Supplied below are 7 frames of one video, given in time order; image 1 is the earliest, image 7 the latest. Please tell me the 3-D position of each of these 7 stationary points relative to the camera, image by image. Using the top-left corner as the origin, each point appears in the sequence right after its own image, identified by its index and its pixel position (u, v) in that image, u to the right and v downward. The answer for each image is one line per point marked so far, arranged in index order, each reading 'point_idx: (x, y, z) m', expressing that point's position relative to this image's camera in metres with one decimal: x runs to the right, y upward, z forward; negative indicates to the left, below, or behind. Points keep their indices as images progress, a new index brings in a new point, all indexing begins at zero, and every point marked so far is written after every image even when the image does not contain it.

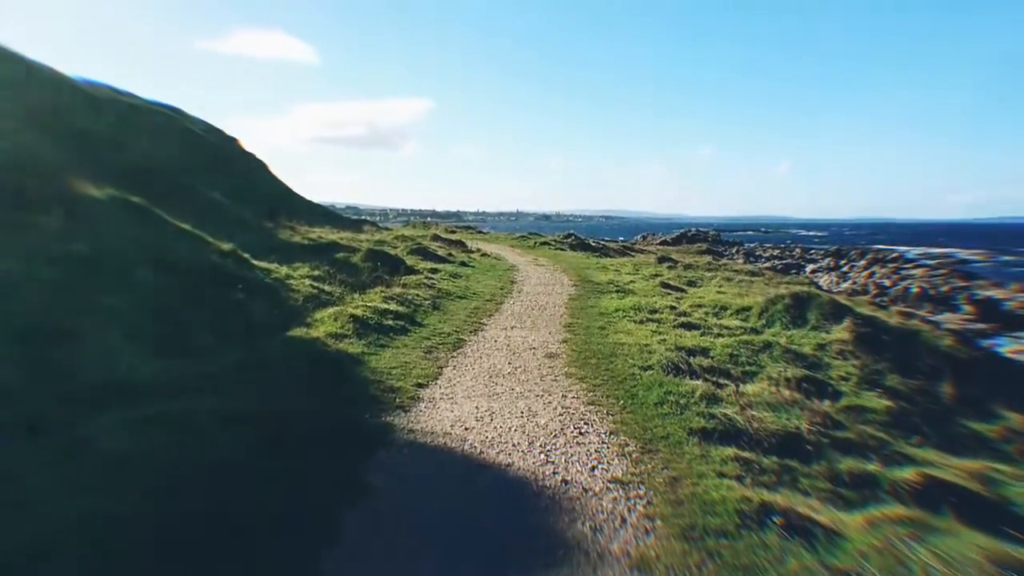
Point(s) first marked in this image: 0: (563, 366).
0: (+0.8, -1.3, +12.4) m
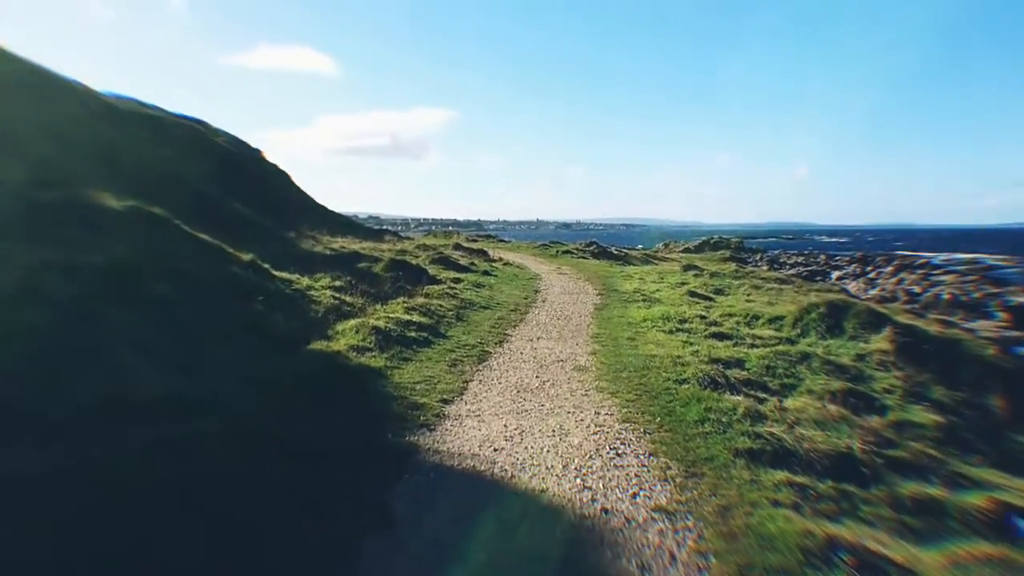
0: (+1.3, -1.5, +11.8) m
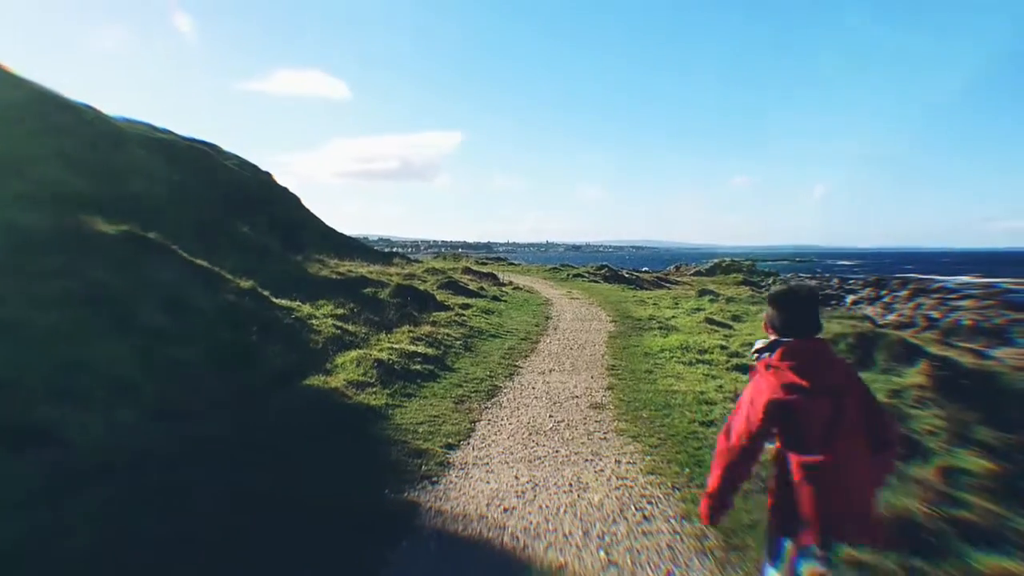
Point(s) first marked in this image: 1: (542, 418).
0: (+1.4, -1.9, +10.9) m
1: (+0.4, -1.9, +11.0) m
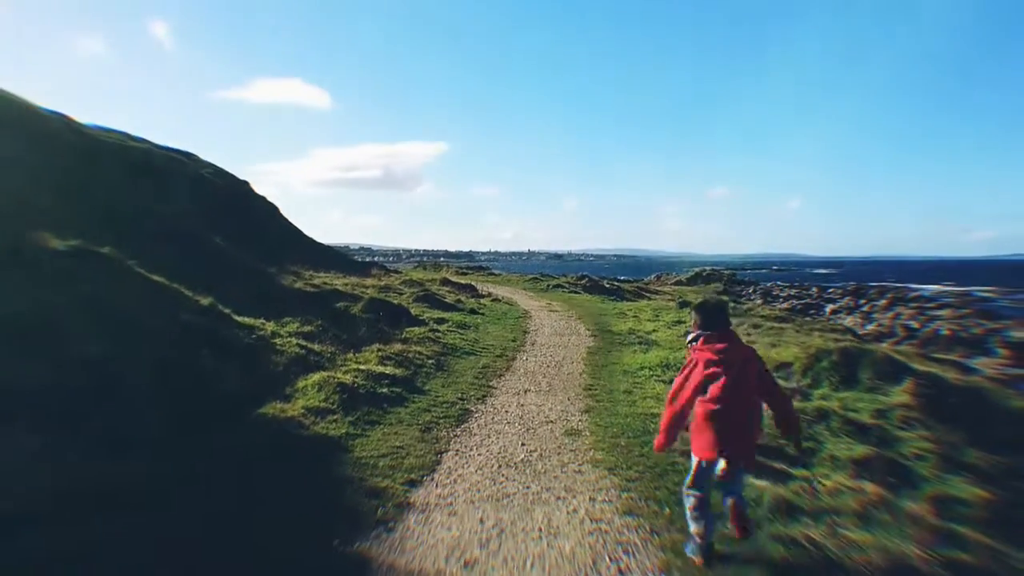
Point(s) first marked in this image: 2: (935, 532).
0: (+1.0, -2.2, +10.3) m
1: (0.0, -2.2, +10.3) m
2: (+4.2, -2.5, +7.4) m
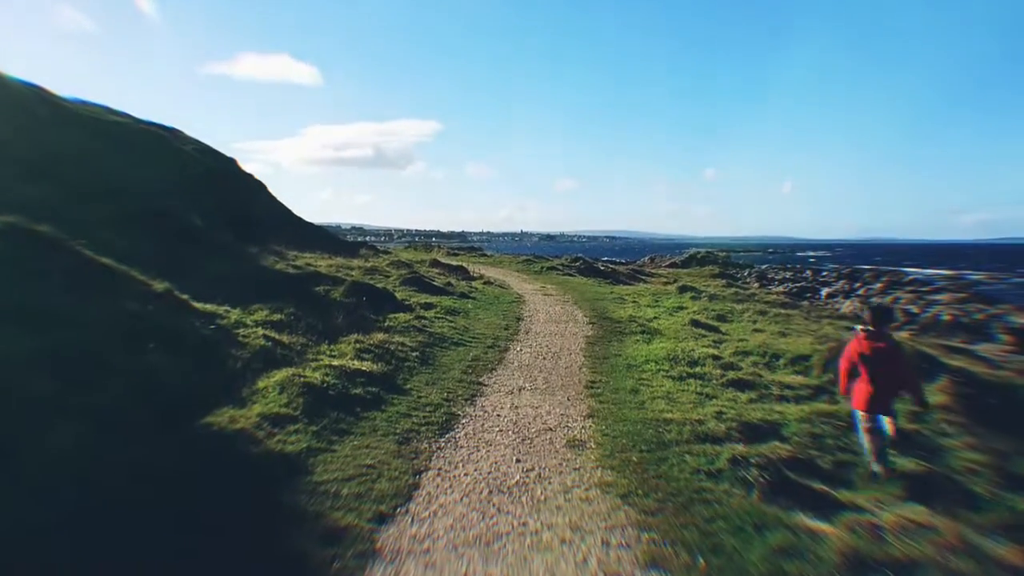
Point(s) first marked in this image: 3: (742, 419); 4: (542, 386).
0: (+0.9, -2.1, +8.7) m
1: (-0.1, -2.1, +8.7) m
2: (+4.2, -2.4, +5.9) m
3: (+3.6, -2.0, +11.6) m
4: (+0.5, -1.8, +13.6) m
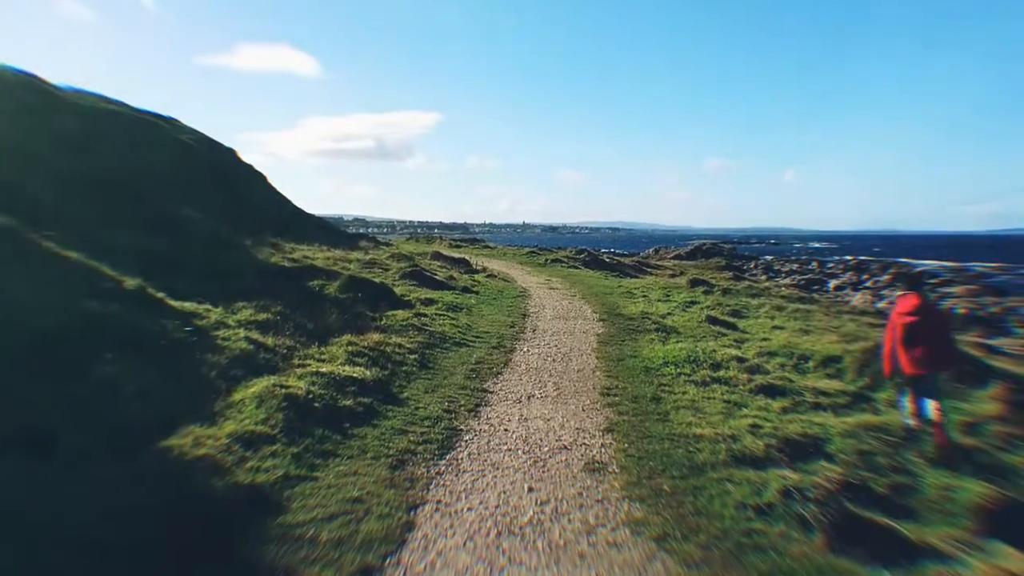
0: (+1.1, -2.1, +7.4) m
1: (0.0, -2.1, +7.4) m
2: (+4.3, -2.5, +4.6) m
3: (+3.7, -2.0, +10.3) m
4: (+0.7, -1.8, +12.4) m
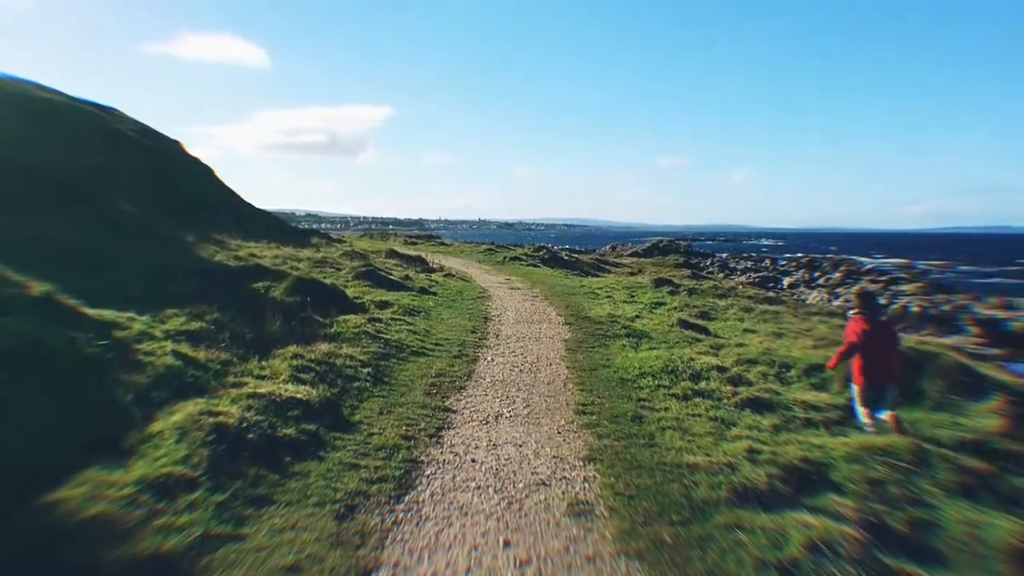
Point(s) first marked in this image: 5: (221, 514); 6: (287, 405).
0: (+0.8, -2.2, +6.2) m
1: (-0.2, -2.2, +6.1) m
2: (+4.2, -2.6, +3.5) m
3: (+3.3, -2.1, +9.3) m
4: (+0.2, -1.9, +11.1) m
5: (-2.5, -1.9, +6.5) m
6: (-2.9, -1.5, +9.6) m
